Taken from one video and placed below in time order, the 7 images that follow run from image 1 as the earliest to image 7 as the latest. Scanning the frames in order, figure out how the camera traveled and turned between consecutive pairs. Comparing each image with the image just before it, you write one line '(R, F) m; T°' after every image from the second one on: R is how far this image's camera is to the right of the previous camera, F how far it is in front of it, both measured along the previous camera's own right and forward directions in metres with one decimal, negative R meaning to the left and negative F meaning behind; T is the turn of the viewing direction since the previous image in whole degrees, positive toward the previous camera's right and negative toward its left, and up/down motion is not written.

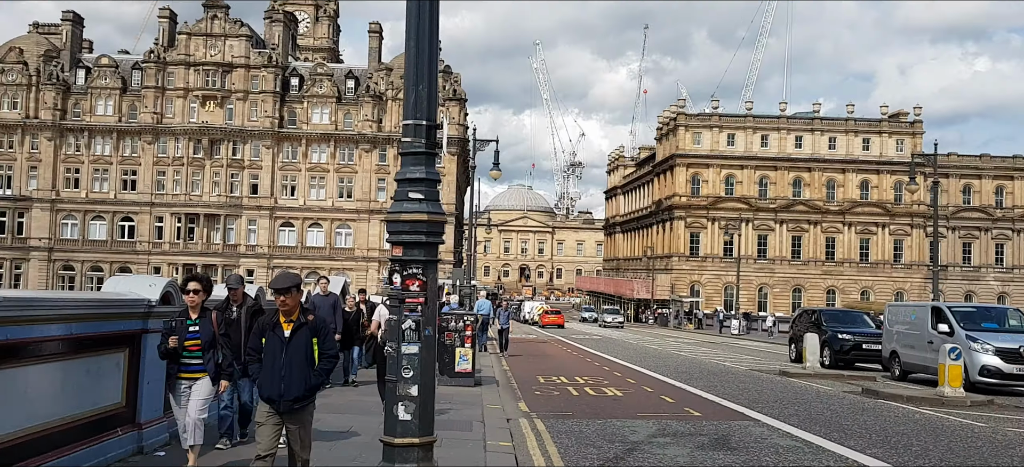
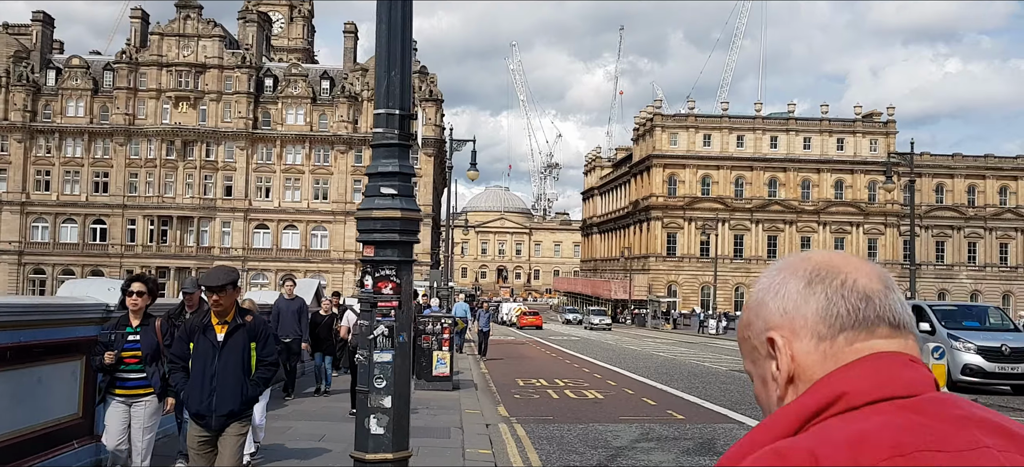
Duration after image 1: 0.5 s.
(0.0, +0.4) m; +1°
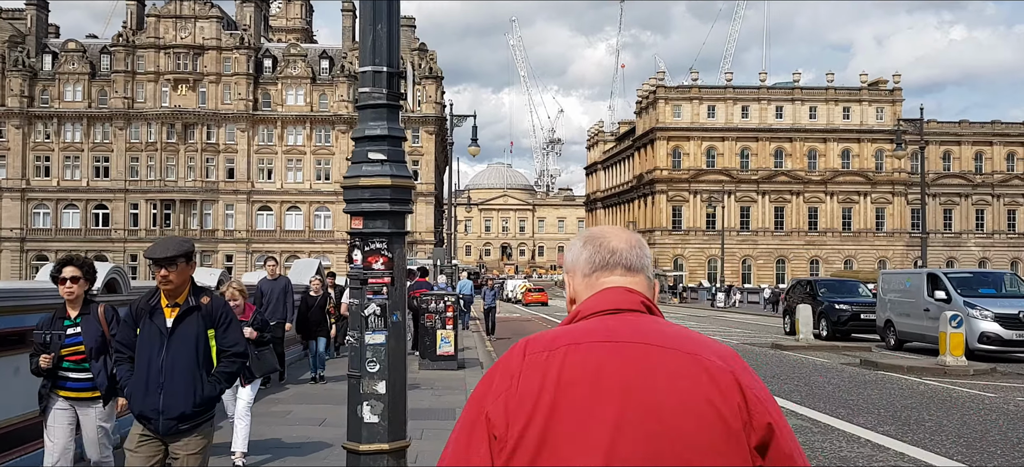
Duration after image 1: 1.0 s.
(0.0, +0.5) m; 0°
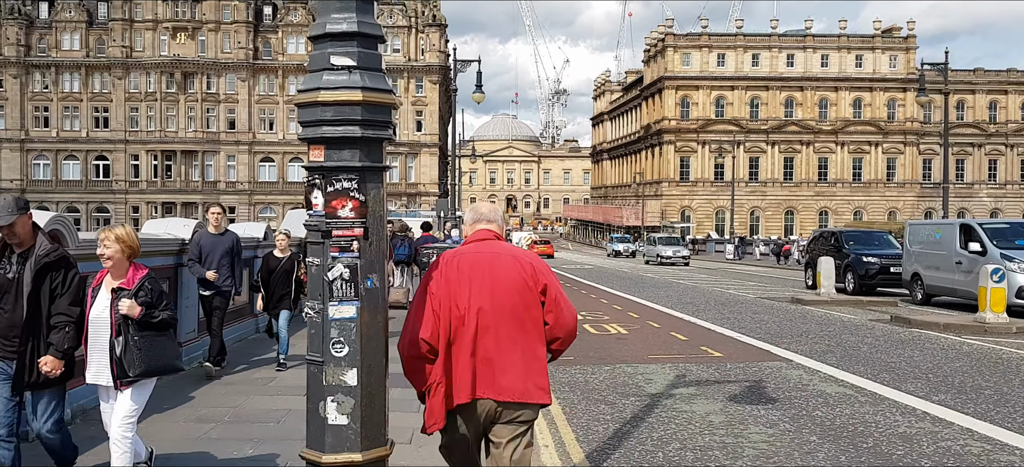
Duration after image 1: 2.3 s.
(0.0, +1.2) m; 0°
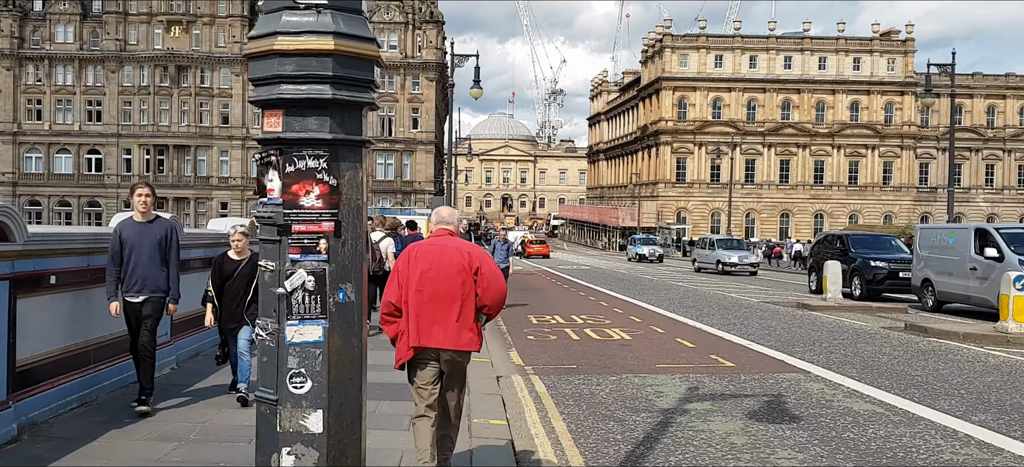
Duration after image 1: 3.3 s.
(-0.1, +0.8) m; 0°
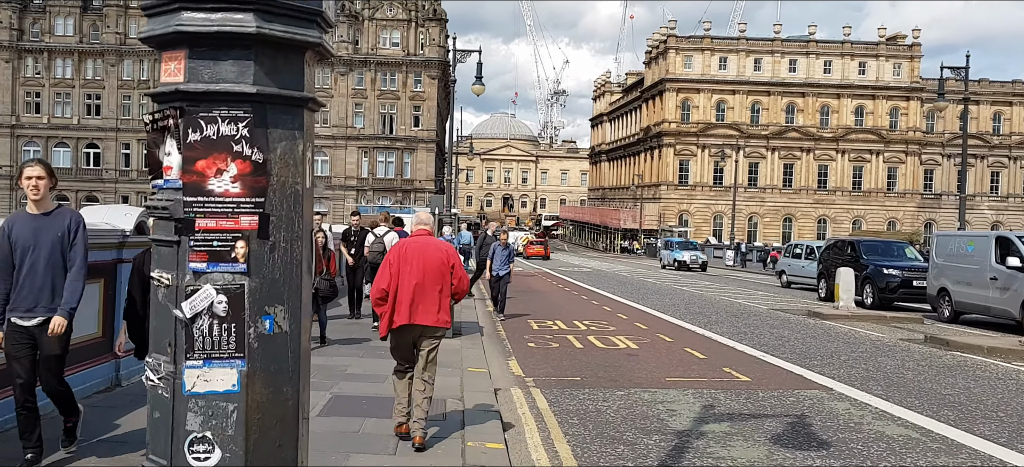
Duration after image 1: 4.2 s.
(0.0, +0.8) m; 0°
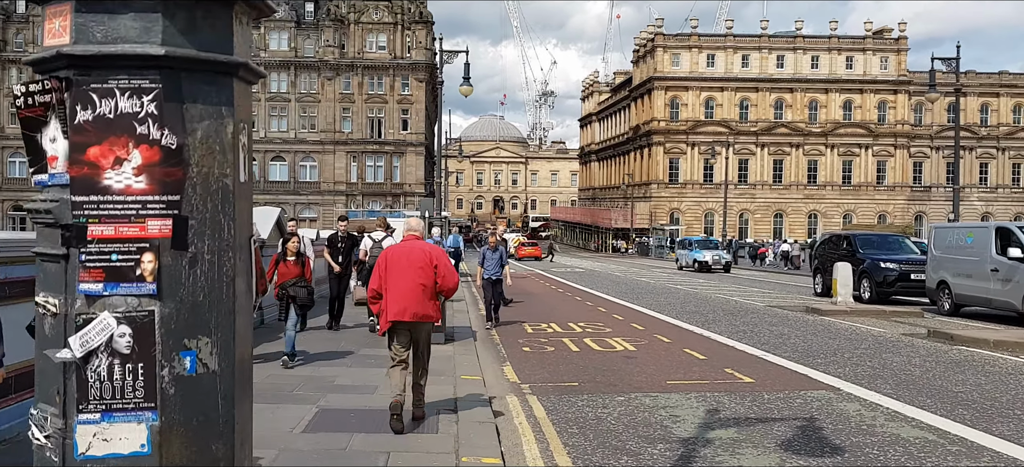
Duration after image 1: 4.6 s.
(0.0, +0.4) m; +1°
